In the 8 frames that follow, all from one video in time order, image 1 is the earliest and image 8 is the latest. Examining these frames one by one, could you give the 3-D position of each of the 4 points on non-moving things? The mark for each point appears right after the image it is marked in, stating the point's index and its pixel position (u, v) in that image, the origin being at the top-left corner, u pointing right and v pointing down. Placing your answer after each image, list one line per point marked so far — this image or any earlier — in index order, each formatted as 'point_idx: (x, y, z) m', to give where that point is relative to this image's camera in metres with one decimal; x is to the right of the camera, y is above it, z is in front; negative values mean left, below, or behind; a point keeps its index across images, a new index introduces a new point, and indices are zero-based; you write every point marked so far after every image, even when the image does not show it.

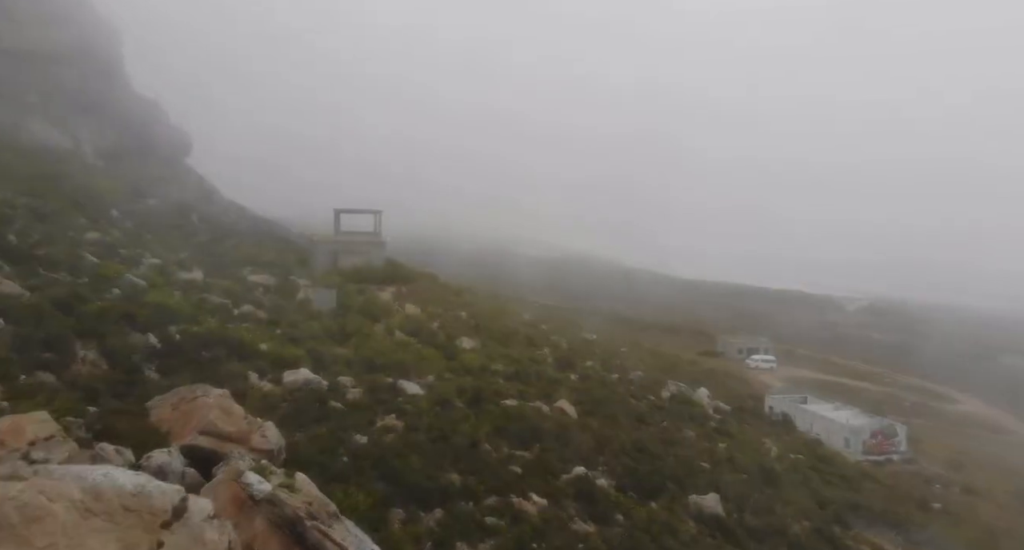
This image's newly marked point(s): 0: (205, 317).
0: (-5.9, -0.8, +12.2) m
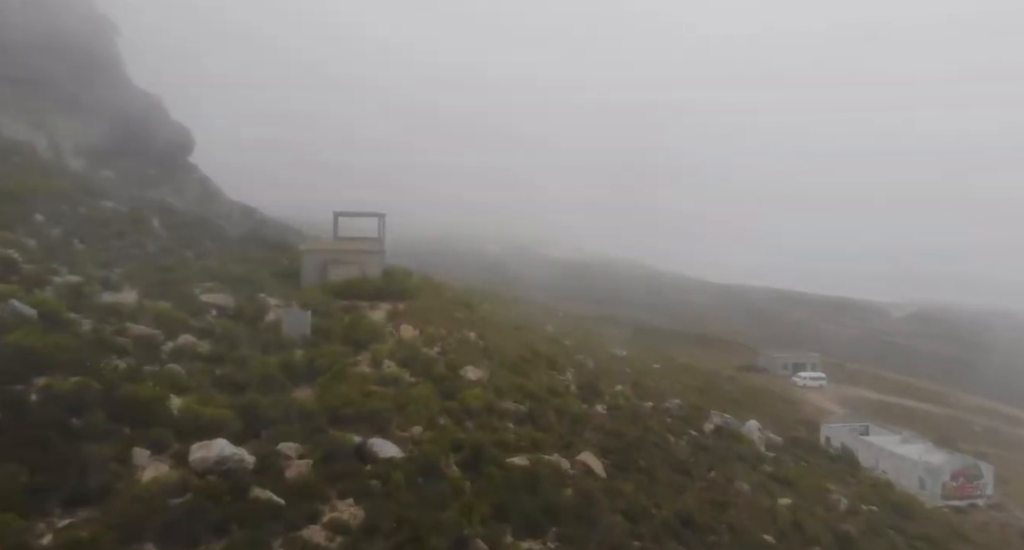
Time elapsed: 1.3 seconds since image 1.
0: (-5.8, -1.2, +9.1) m
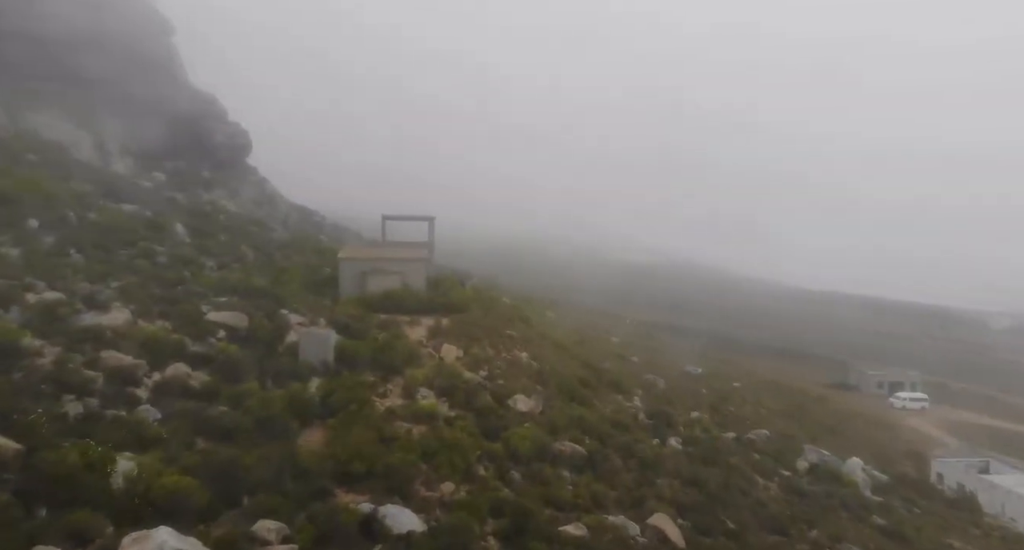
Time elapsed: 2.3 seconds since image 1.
0: (-5.2, -1.5, +7.3) m
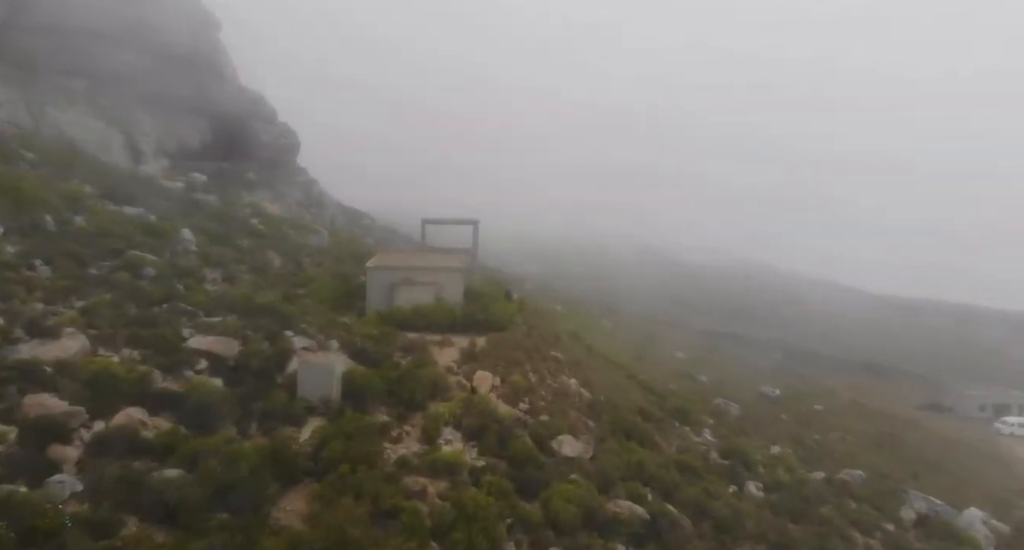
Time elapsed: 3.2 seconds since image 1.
0: (-5.0, -1.7, +5.4) m
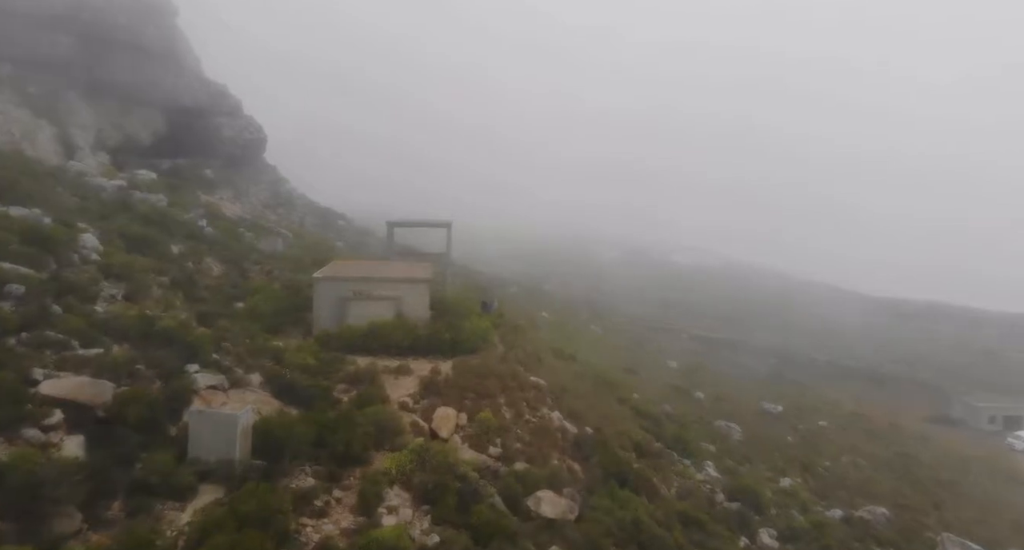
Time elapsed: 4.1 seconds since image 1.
0: (-5.4, -2.0, +3.1) m
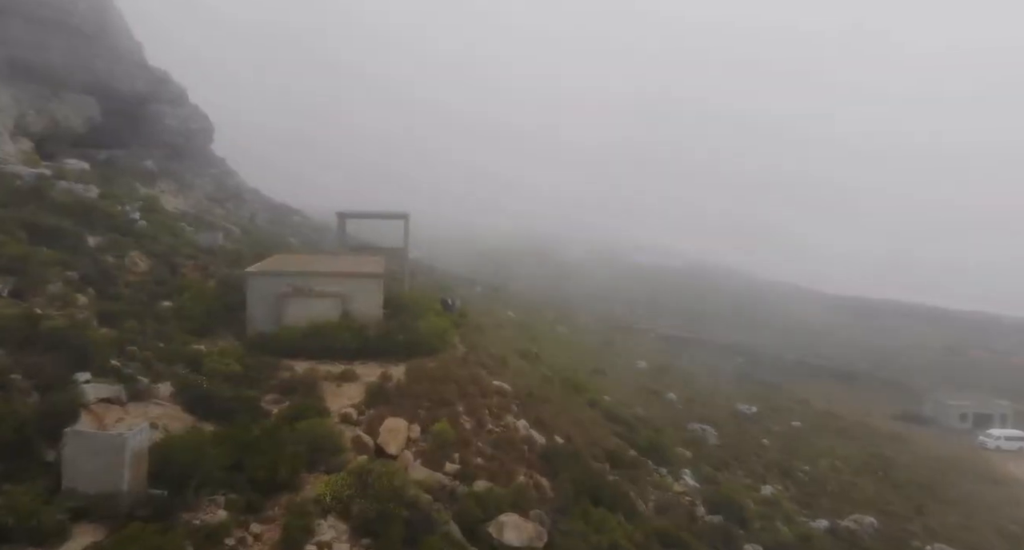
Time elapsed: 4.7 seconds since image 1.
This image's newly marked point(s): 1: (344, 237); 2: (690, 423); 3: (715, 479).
0: (-5.6, -1.9, +1.5) m
1: (-4.8, +1.1, +18.3) m
2: (+5.2, -4.3, +18.7) m
3: (+4.6, -4.6, +14.5) m
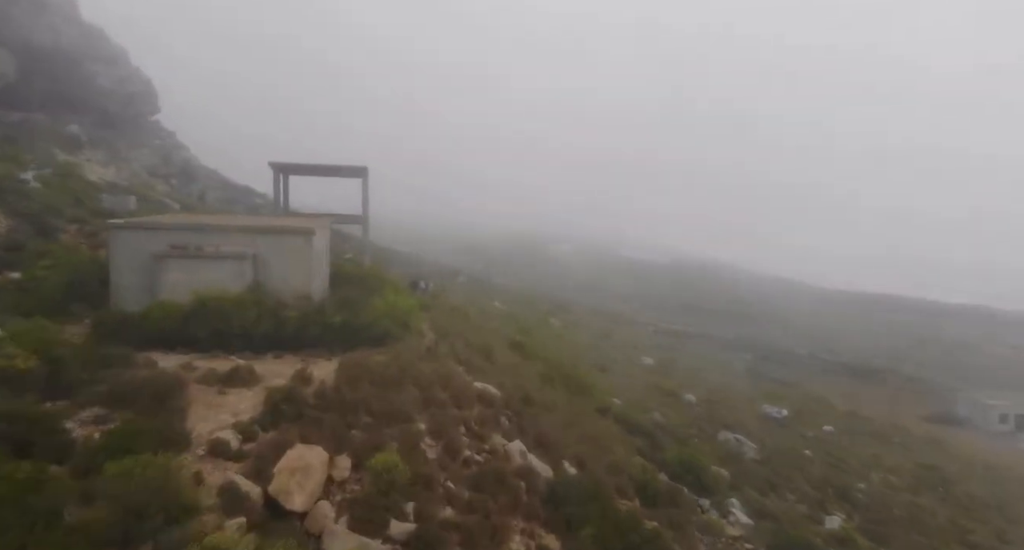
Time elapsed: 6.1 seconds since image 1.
0: (-5.5, -1.3, -2.2) m
1: (-5.1, +1.7, +14.6) m
2: (+4.9, -3.7, +15.2) m
3: (+4.4, -4.0, +11.0) m
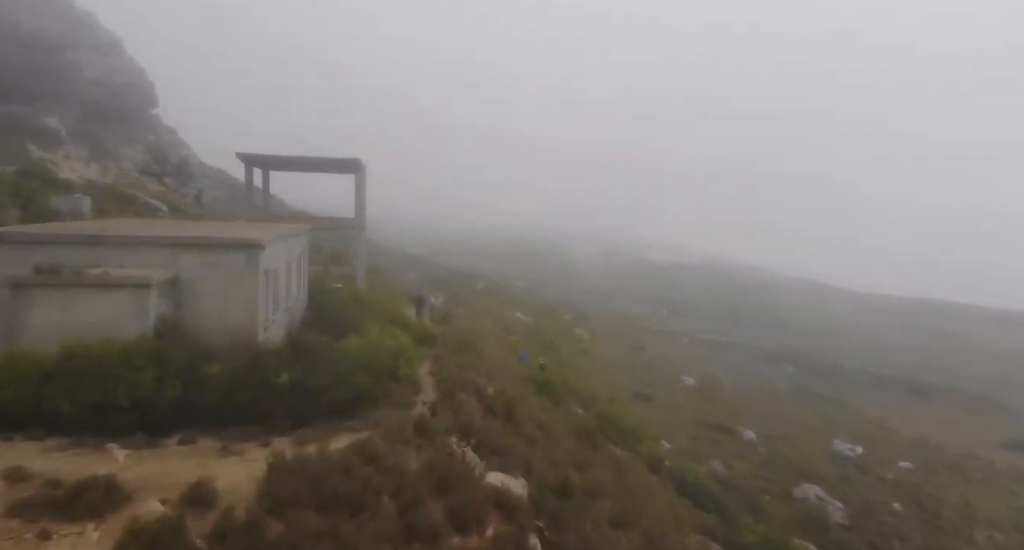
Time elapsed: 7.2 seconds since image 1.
0: (-5.5, -1.6, -4.7) m
1: (-4.6, +1.4, +12.1) m
2: (+5.4, -4.0, +12.4) m
3: (+4.8, -4.3, +8.2) m
